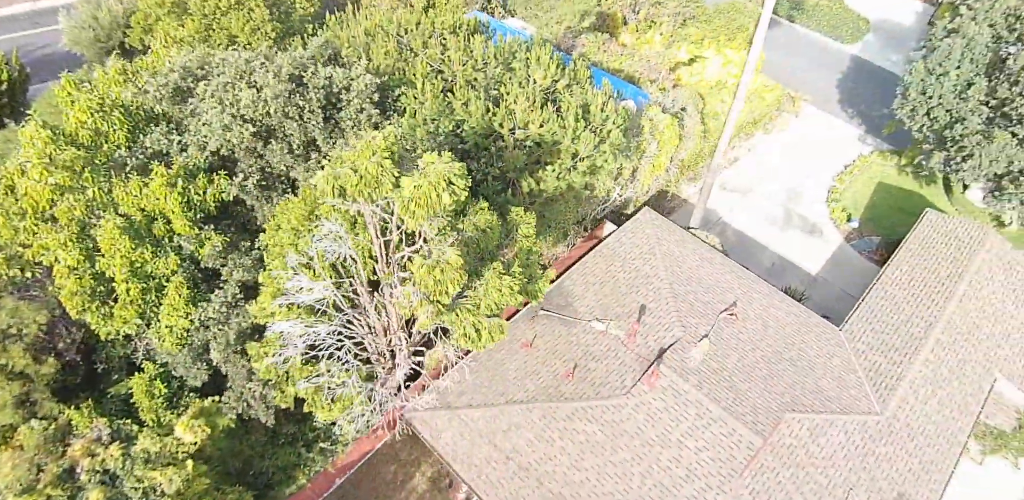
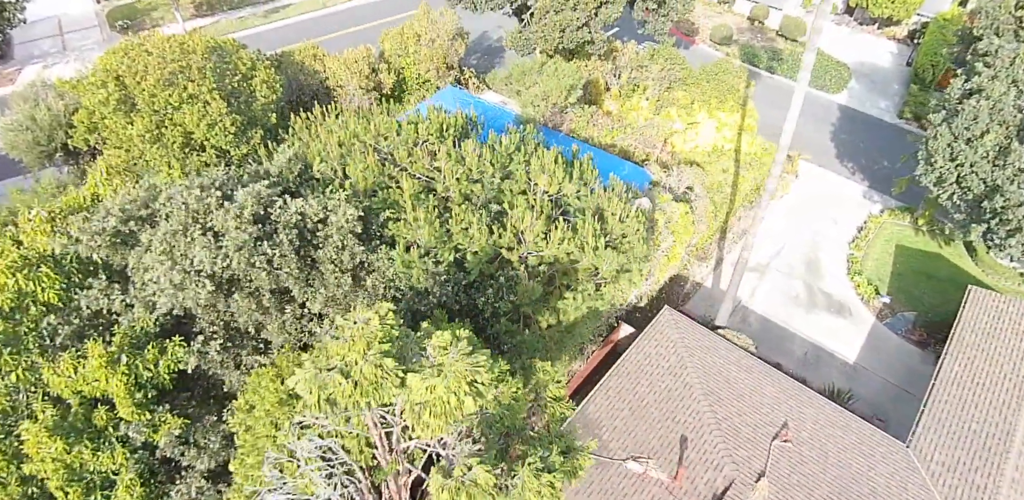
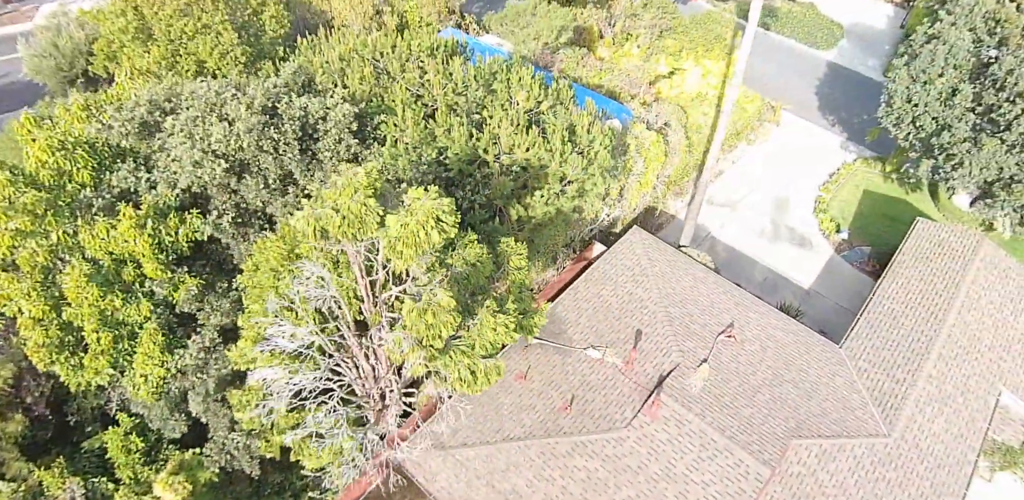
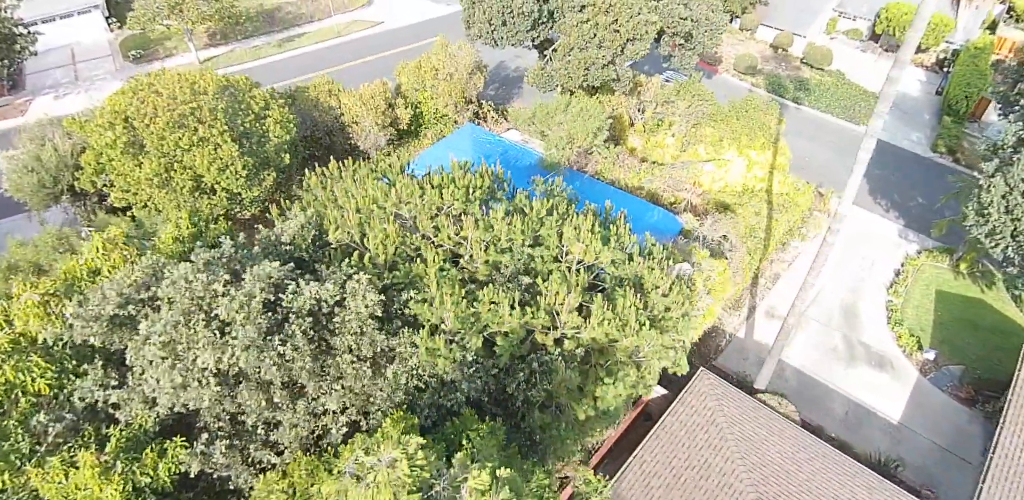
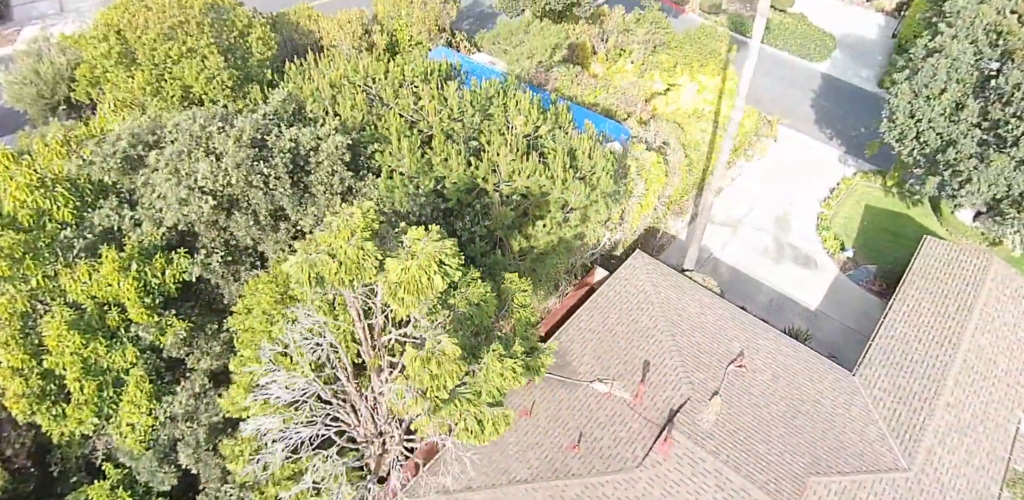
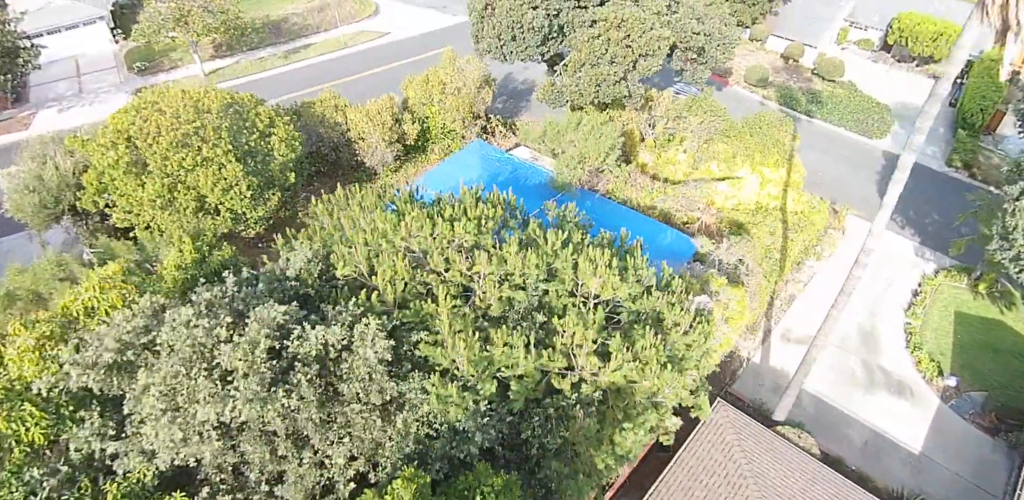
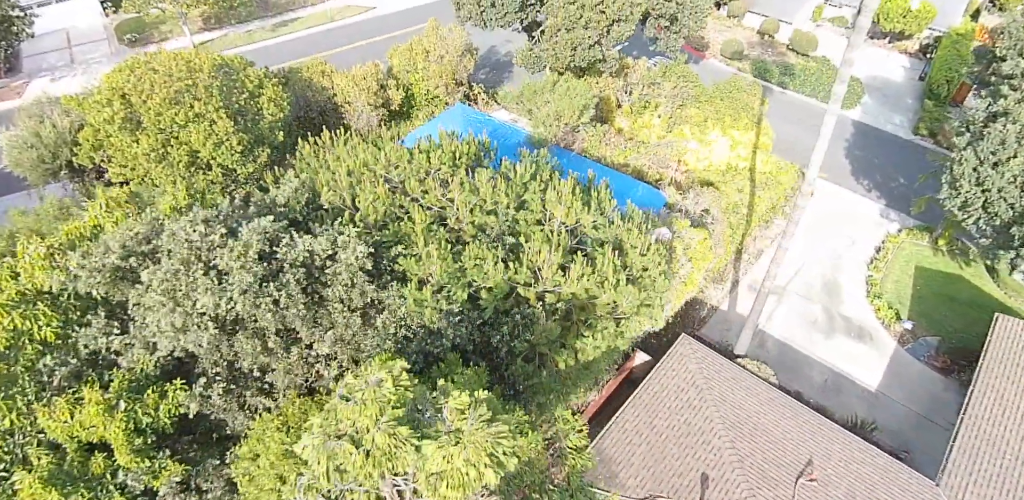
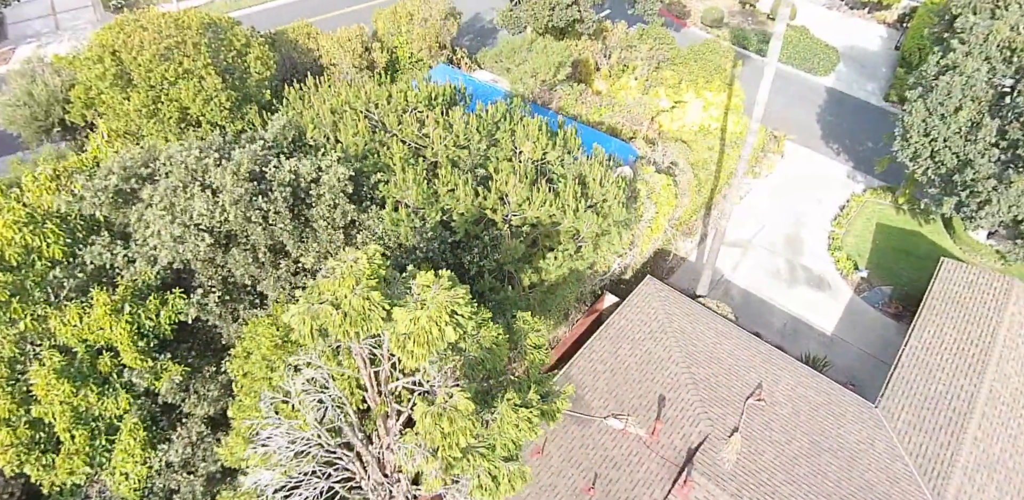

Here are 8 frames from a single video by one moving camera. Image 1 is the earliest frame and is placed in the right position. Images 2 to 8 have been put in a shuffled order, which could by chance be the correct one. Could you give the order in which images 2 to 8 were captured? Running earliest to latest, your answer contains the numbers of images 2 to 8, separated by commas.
3, 5, 8, 2, 7, 4, 6
